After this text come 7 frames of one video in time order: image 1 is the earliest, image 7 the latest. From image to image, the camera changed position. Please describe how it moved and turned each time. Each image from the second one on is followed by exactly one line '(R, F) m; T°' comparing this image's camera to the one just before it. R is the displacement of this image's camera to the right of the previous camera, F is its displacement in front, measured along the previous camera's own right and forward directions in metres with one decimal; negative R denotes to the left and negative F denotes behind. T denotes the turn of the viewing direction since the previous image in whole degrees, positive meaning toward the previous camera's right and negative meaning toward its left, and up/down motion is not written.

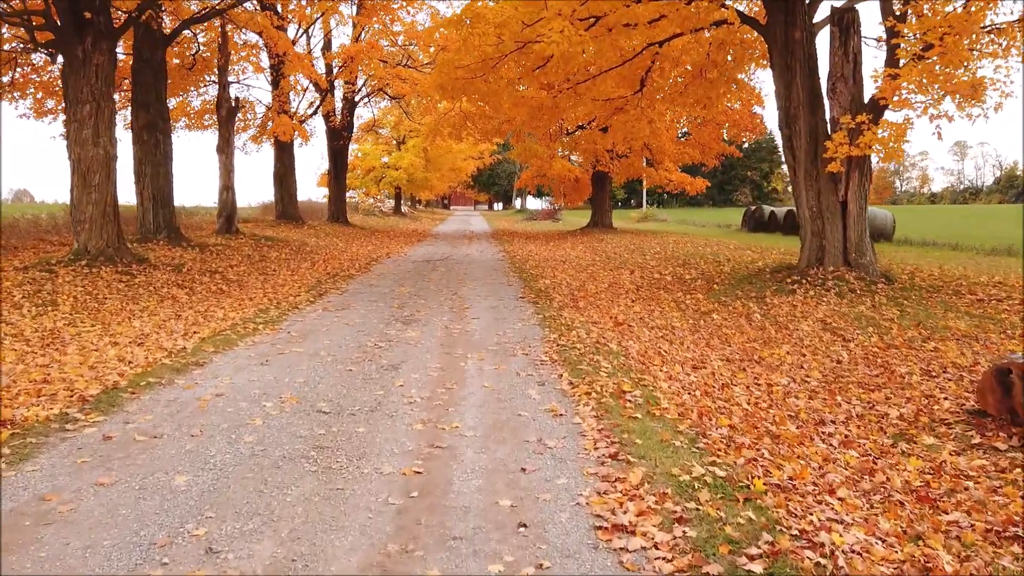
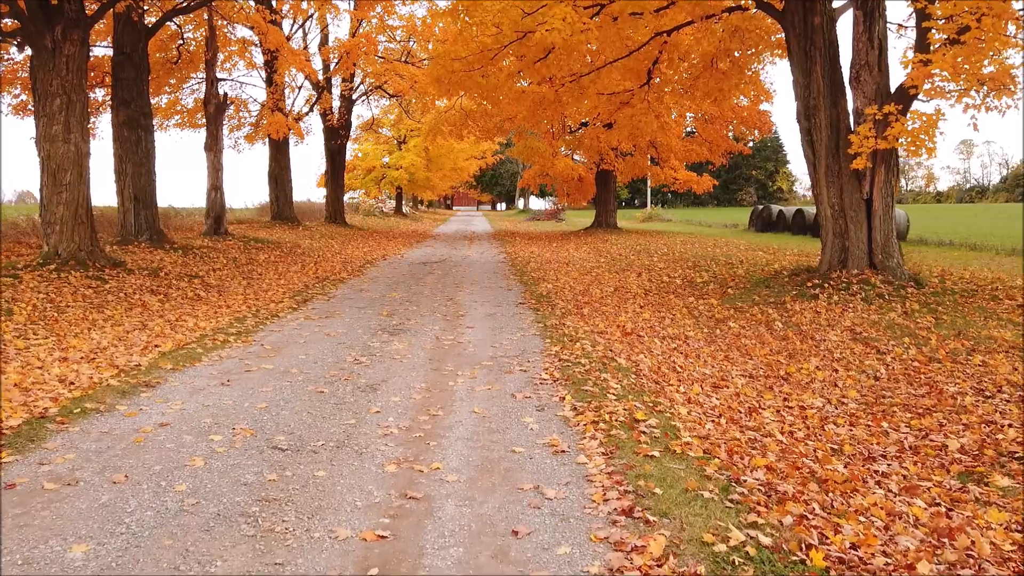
(+0.1, +0.7) m; 0°
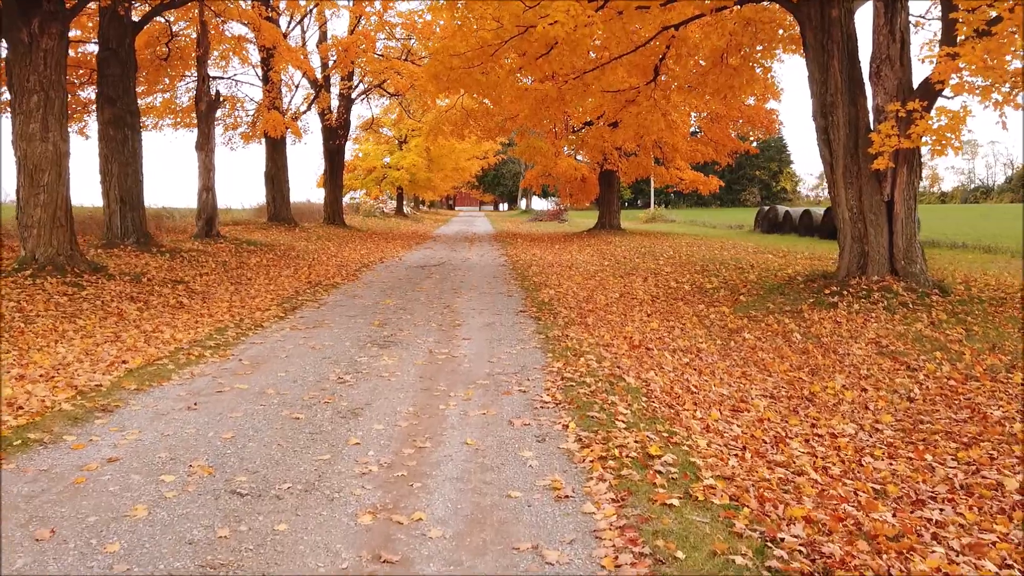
(0.0, +0.5) m; 0°
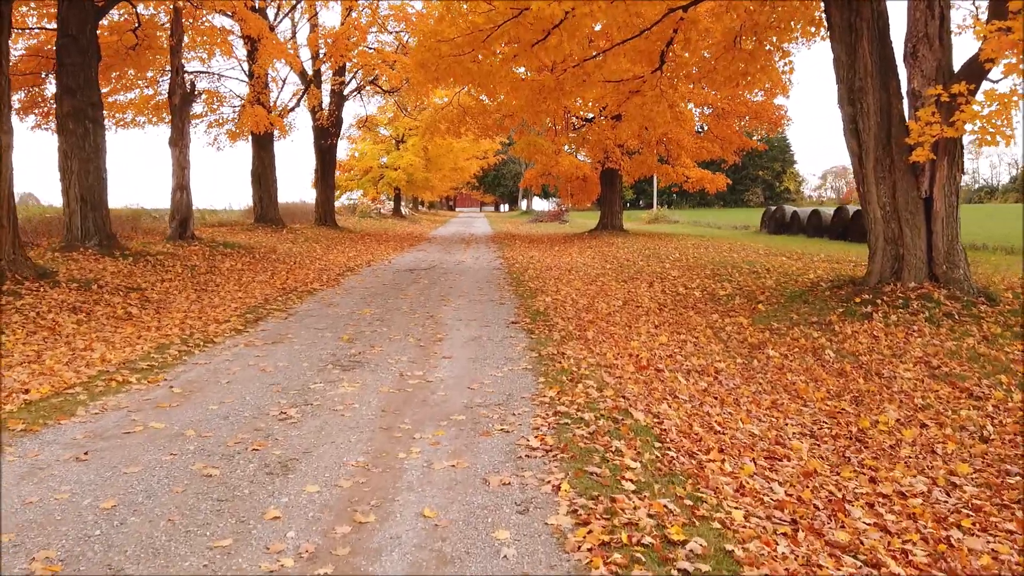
(+0.1, +1.0) m; 0°
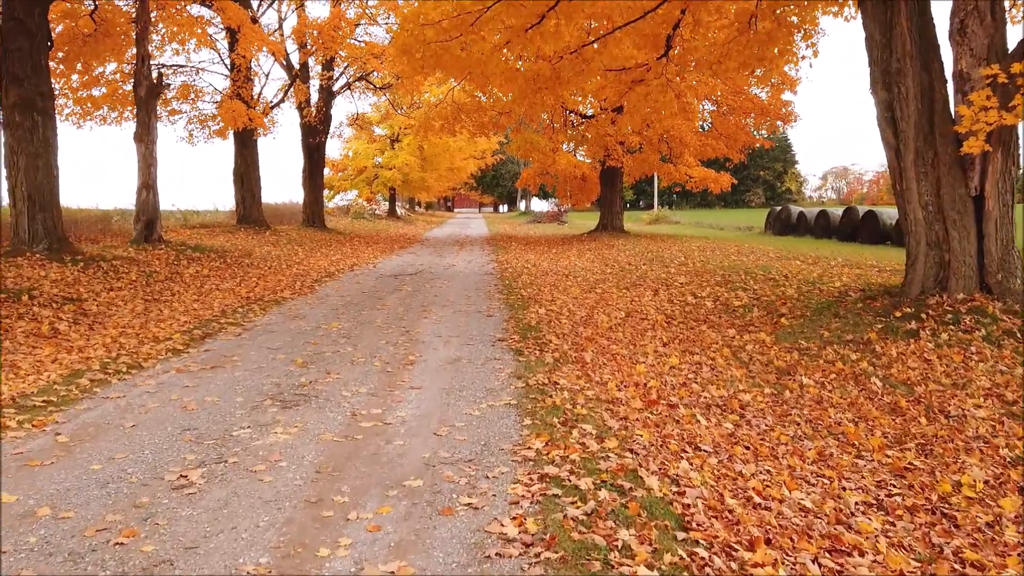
(+0.1, +1.1) m; 0°
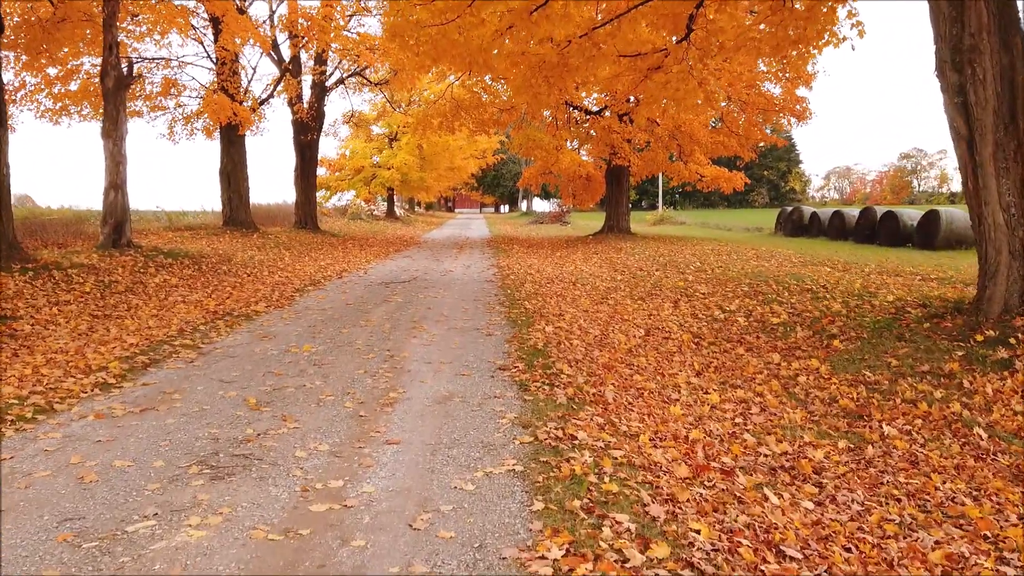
(0.0, +1.1) m; 0°
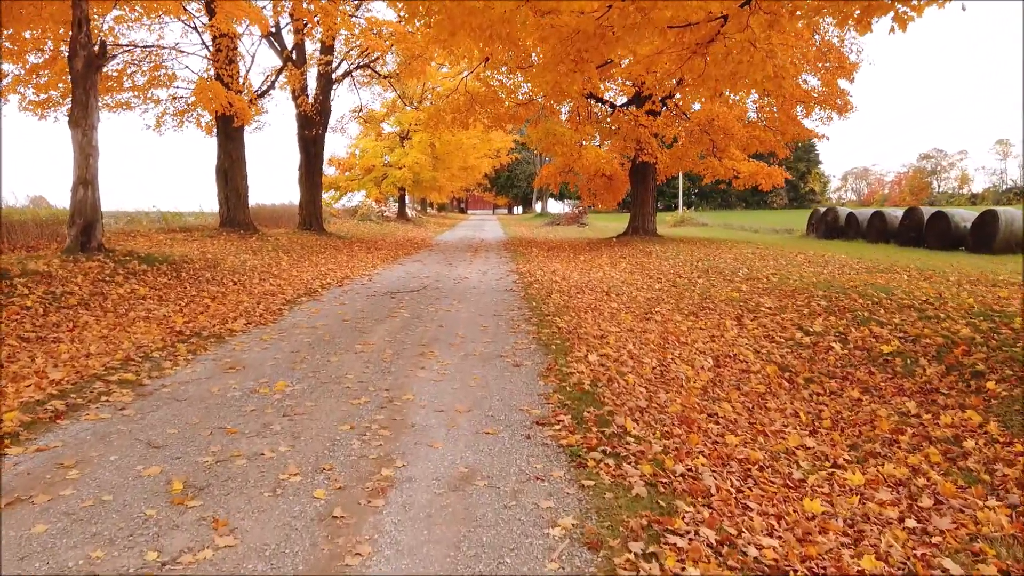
(-0.2, +1.6) m; -1°
